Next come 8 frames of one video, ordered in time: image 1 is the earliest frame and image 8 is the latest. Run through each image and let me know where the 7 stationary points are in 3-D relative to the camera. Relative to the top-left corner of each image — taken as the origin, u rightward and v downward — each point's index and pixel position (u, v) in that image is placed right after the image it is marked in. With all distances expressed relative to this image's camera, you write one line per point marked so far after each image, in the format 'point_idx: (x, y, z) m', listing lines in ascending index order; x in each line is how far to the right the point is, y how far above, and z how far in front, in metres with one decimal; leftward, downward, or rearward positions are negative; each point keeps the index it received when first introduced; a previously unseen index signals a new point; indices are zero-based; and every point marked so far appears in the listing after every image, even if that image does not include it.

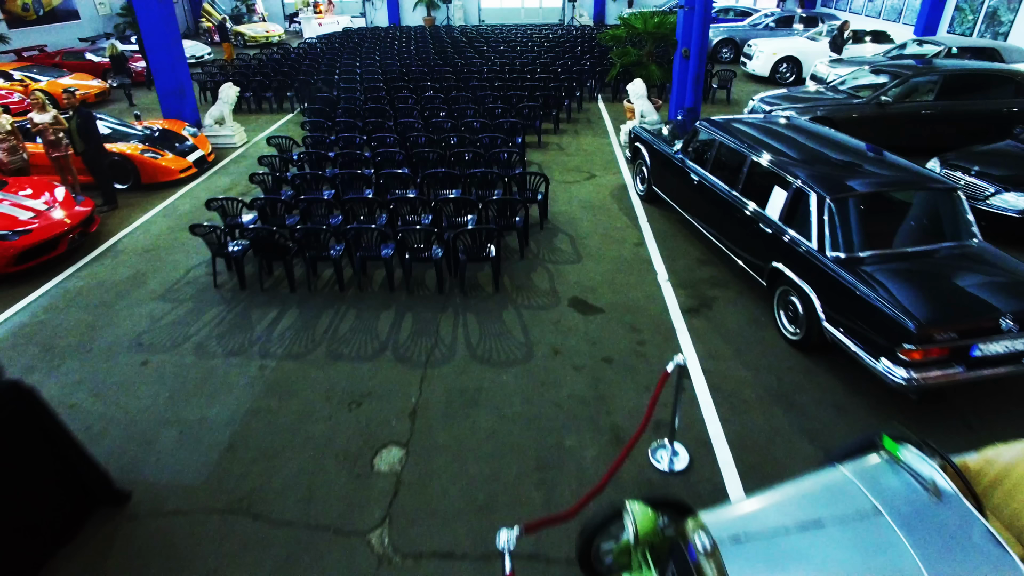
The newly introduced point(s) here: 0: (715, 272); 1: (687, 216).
0: (+1.9, +0.1, +6.3) m
1: (+1.8, +0.7, +7.0) m
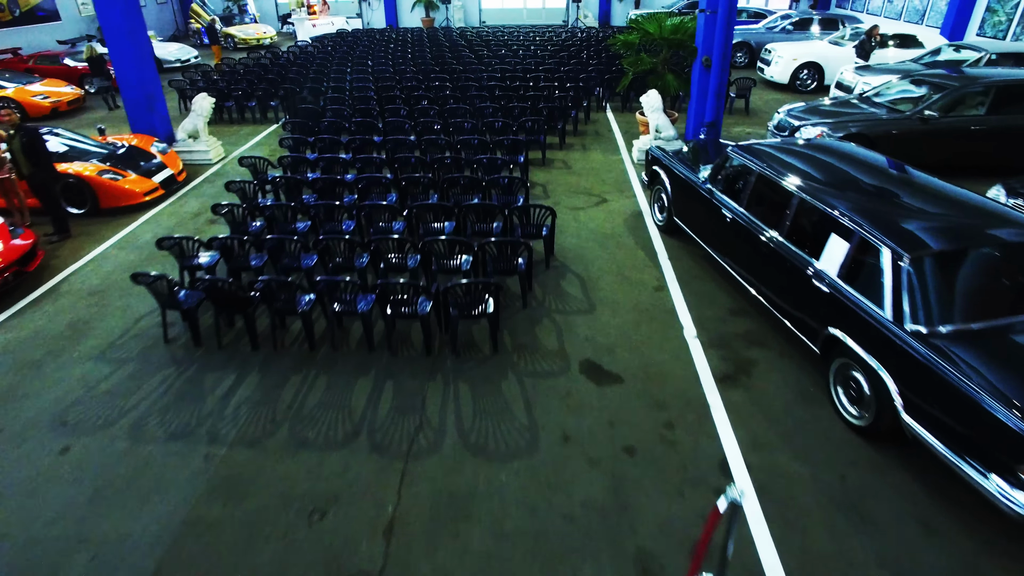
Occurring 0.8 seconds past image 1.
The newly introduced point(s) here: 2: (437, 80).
0: (+1.9, -0.3, +5.4) m
1: (+1.8, +0.3, +6.1) m
2: (-1.3, +3.7, +11.9) m
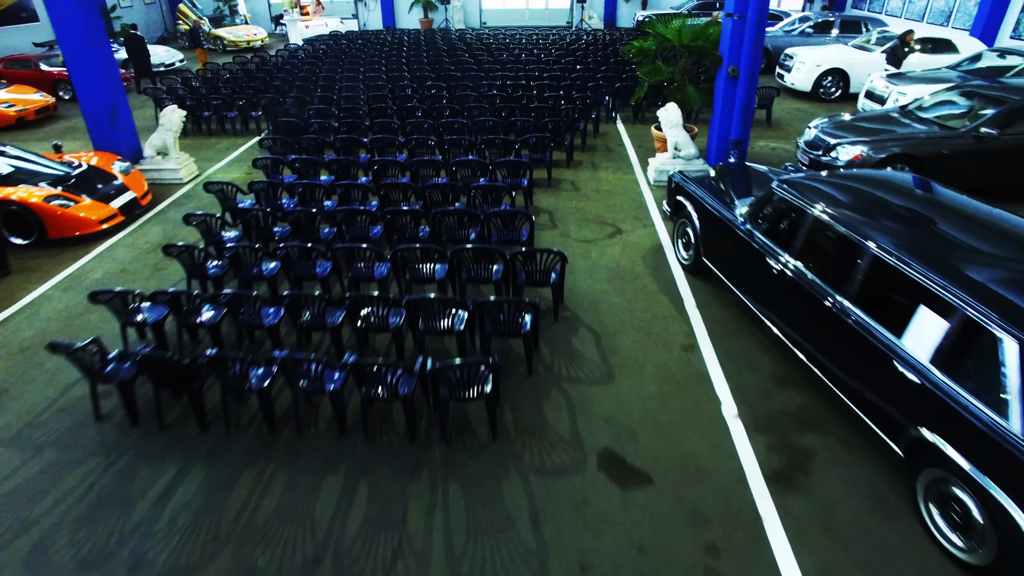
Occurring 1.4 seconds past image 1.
0: (+1.9, -0.7, +4.4) m
1: (+1.8, -0.1, +5.2) m
2: (-1.3, +3.2, +11.0) m
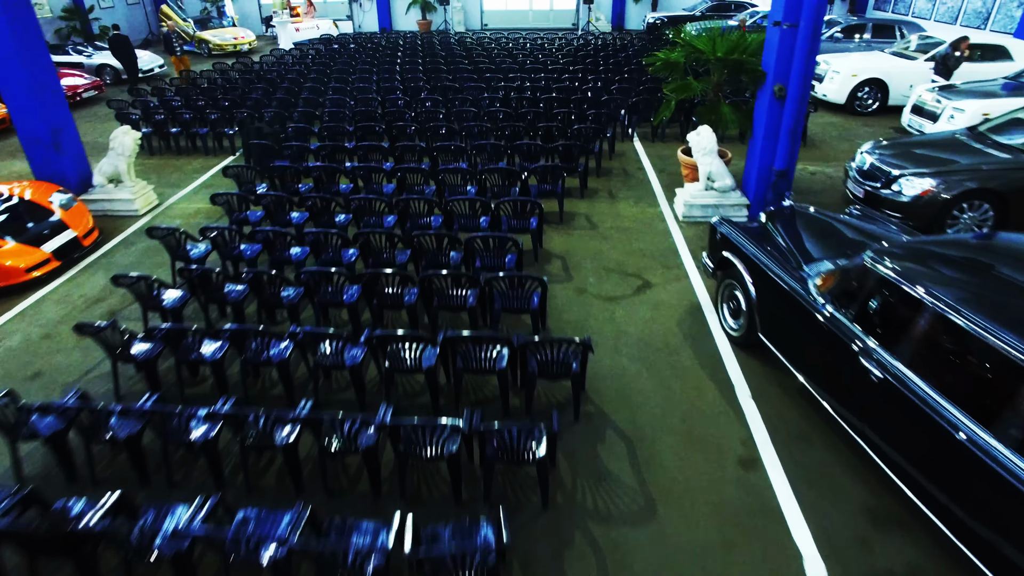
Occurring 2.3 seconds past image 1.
0: (+1.9, -1.3, +3.3) m
1: (+1.9, -0.7, +4.0) m
2: (-1.2, +2.7, +9.8) m
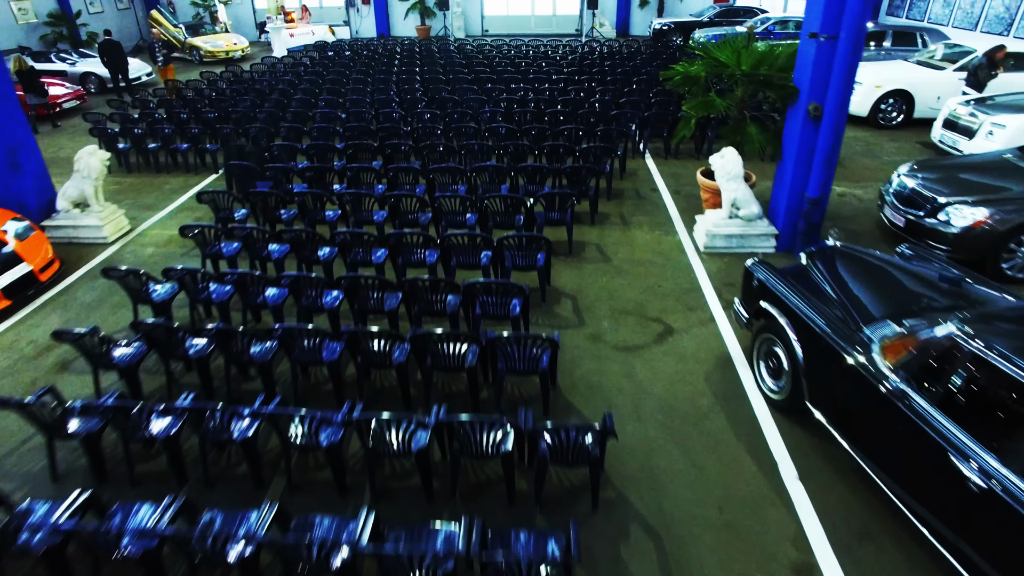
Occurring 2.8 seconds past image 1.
0: (+2.0, -1.7, +2.6) m
1: (+1.9, -1.0, +3.3) m
2: (-1.2, +2.3, +9.2) m
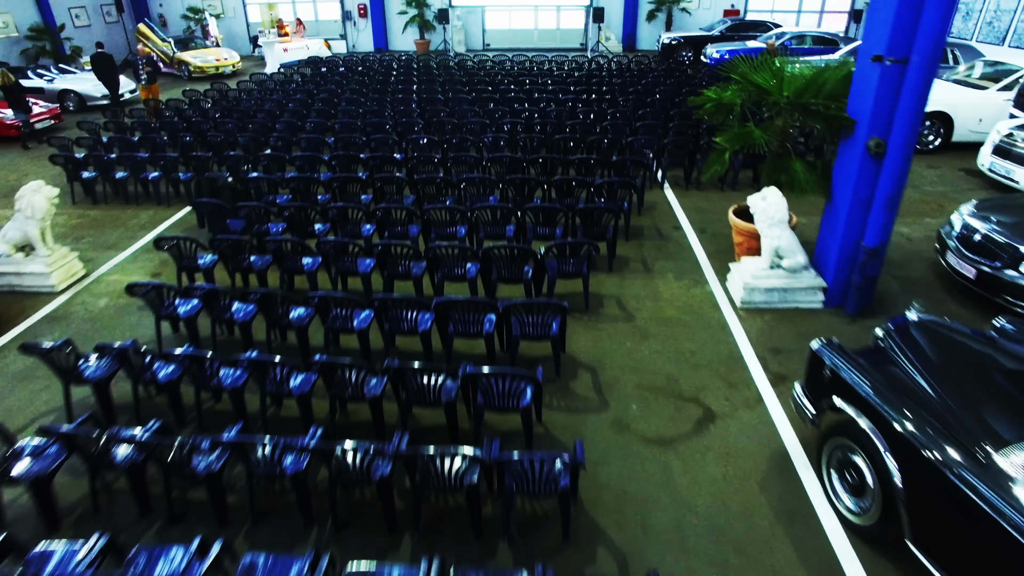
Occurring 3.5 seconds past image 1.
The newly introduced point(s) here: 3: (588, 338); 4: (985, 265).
0: (+2.0, -2.1, +1.7) m
1: (+2.0, -1.5, +2.4) m
2: (-1.1, +1.8, +8.3) m
3: (+0.6, -0.4, +5.1) m
4: (+3.8, +0.2, +5.5) m
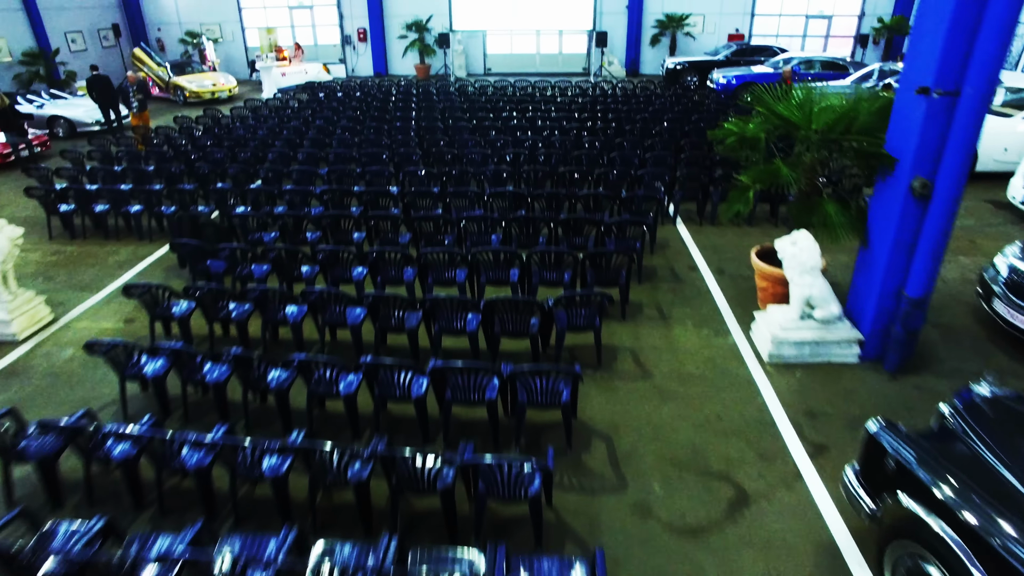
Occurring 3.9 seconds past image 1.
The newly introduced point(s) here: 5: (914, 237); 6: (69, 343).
0: (+2.1, -2.4, +1.1) m
1: (+2.0, -1.8, +1.9) m
2: (-1.1, +1.3, +7.8) m
3: (+0.6, -0.8, +4.6) m
4: (+3.8, -0.2, +5.0) m
5: (+2.7, +0.3, +4.6) m
6: (-3.6, -0.5, +5.6) m
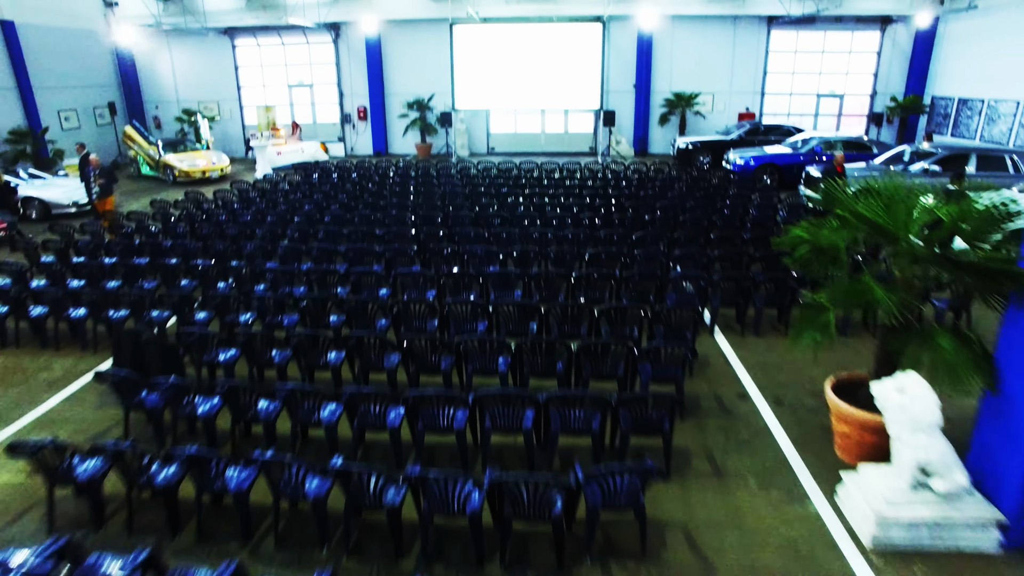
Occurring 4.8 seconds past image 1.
0: (+2.1, -2.8, -0.4) m
1: (+2.1, -2.3, +0.4) m
2: (-1.0, +0.1, +6.7) m
3: (+0.7, -1.6, +3.2) m
4: (+3.9, -1.1, +3.7) m
5: (+2.8, -0.5, +3.4) m
6: (-3.5, -1.4, +4.3) m
